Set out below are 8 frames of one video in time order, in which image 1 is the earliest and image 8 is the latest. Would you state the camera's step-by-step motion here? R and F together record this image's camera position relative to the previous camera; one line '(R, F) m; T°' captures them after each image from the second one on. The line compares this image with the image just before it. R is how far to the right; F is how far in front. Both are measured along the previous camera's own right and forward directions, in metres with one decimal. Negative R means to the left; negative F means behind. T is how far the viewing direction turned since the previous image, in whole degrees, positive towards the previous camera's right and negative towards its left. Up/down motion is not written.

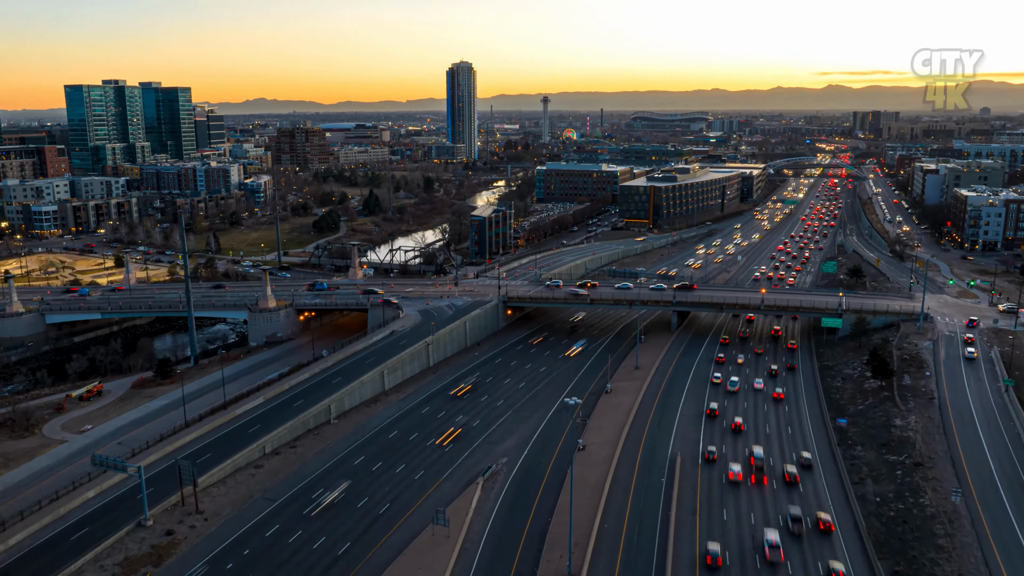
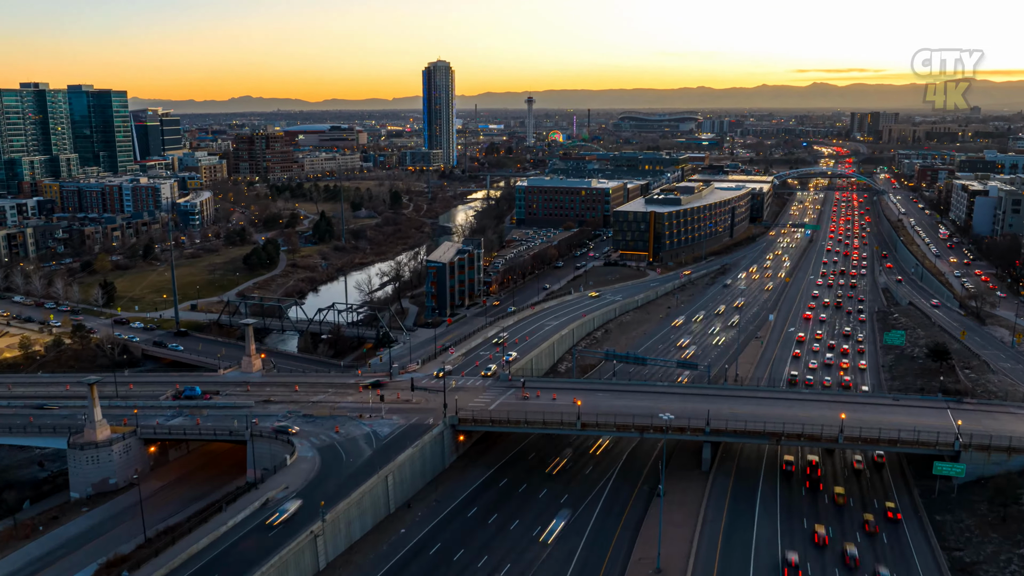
(+1.0, +14.8) m; +1°
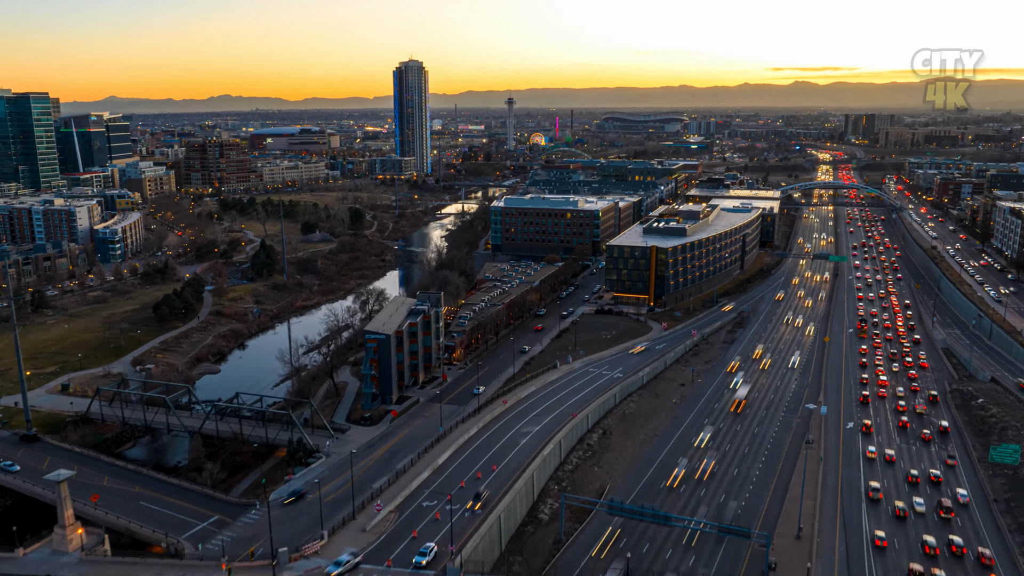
(+0.7, +13.1) m; +1°
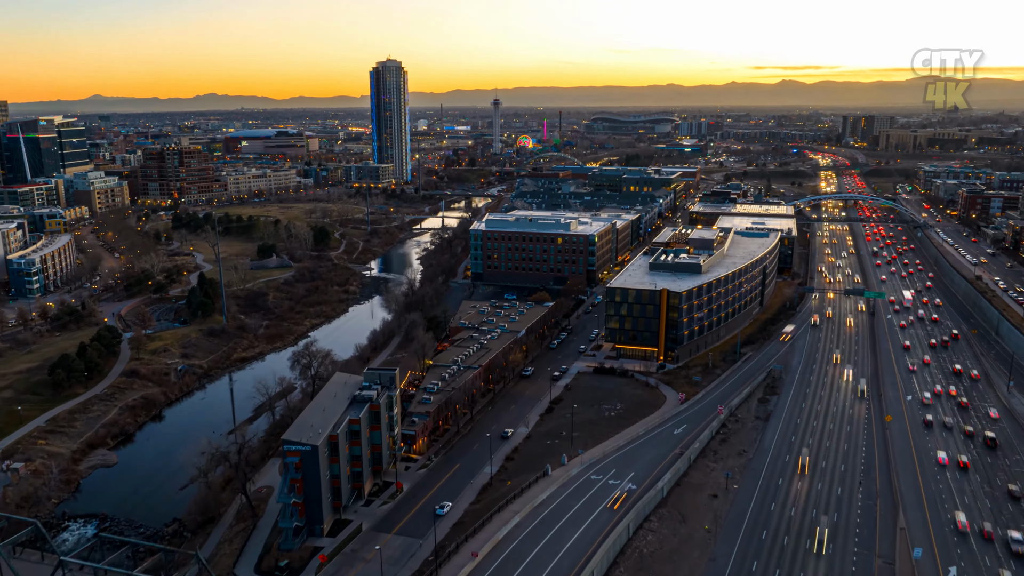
(+0.4, +11.0) m; +1°
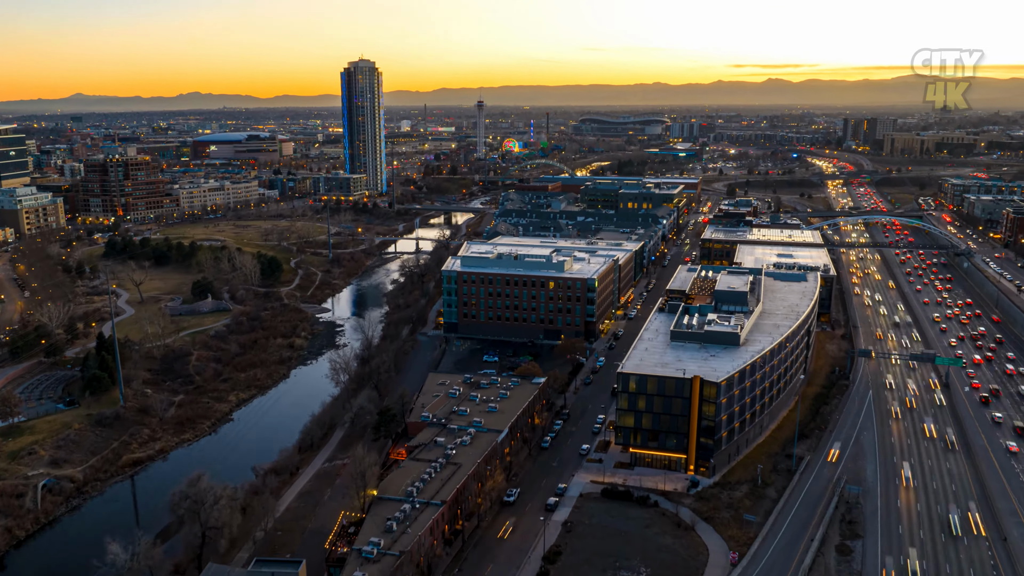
(+0.3, +13.4) m; +1°
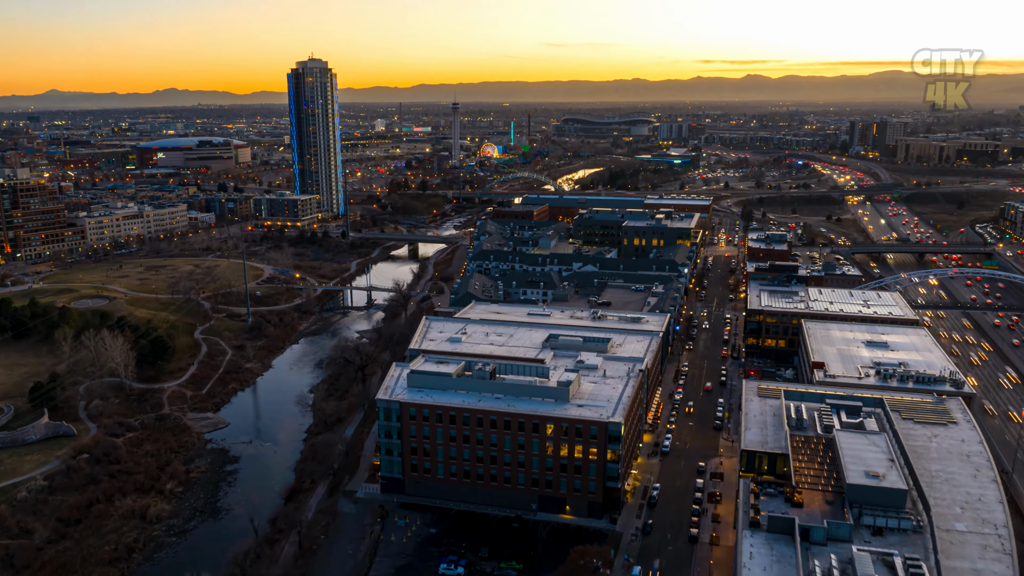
(+0.2, +22.1) m; +1°
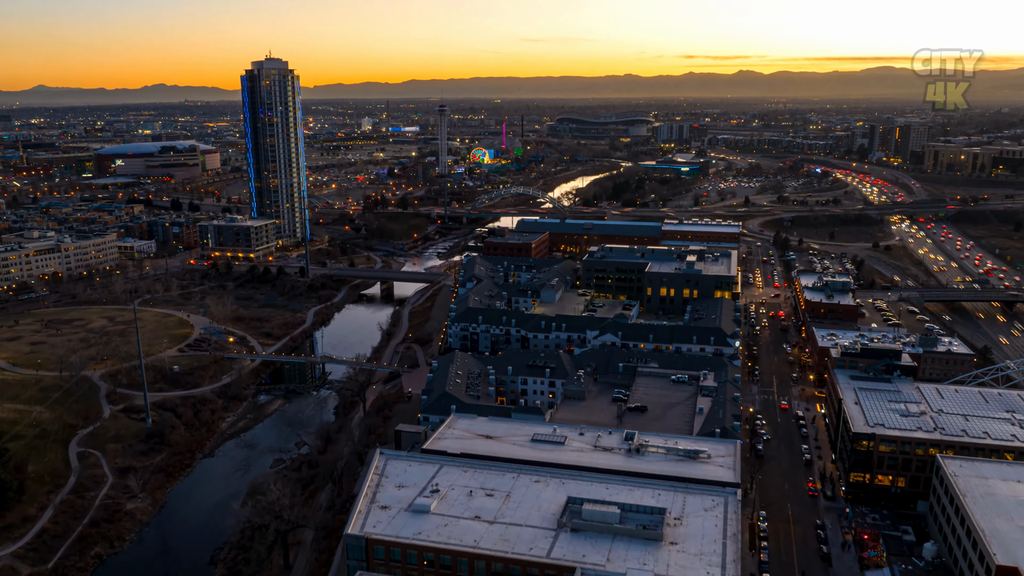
(-0.2, +18.7) m; 0°
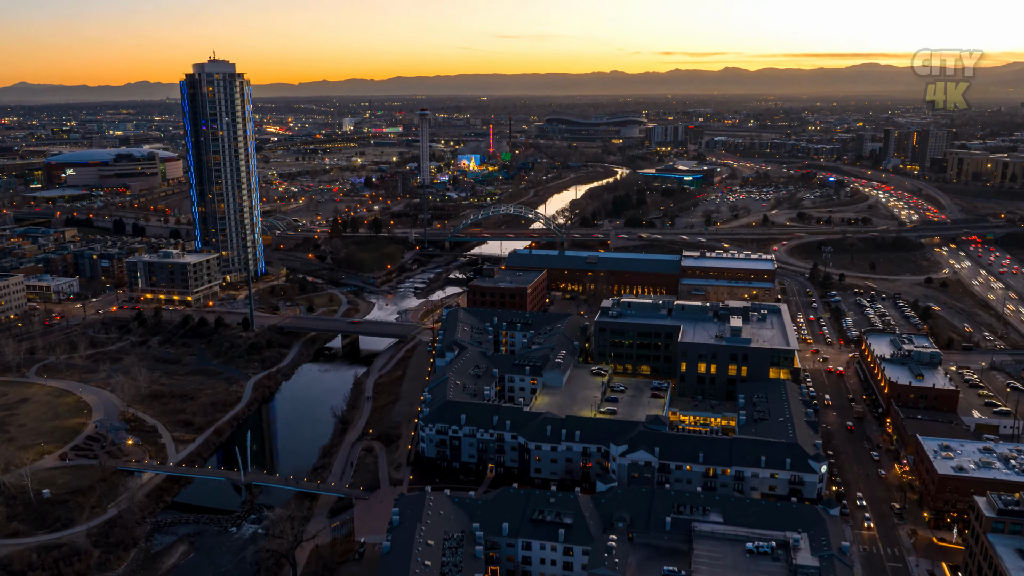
(-0.3, +16.8) m; +1°
